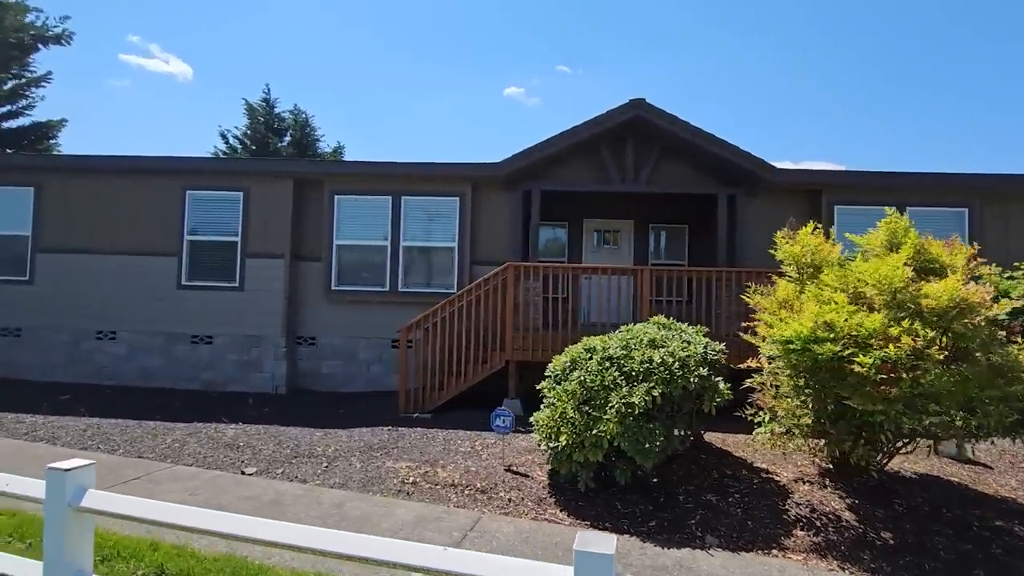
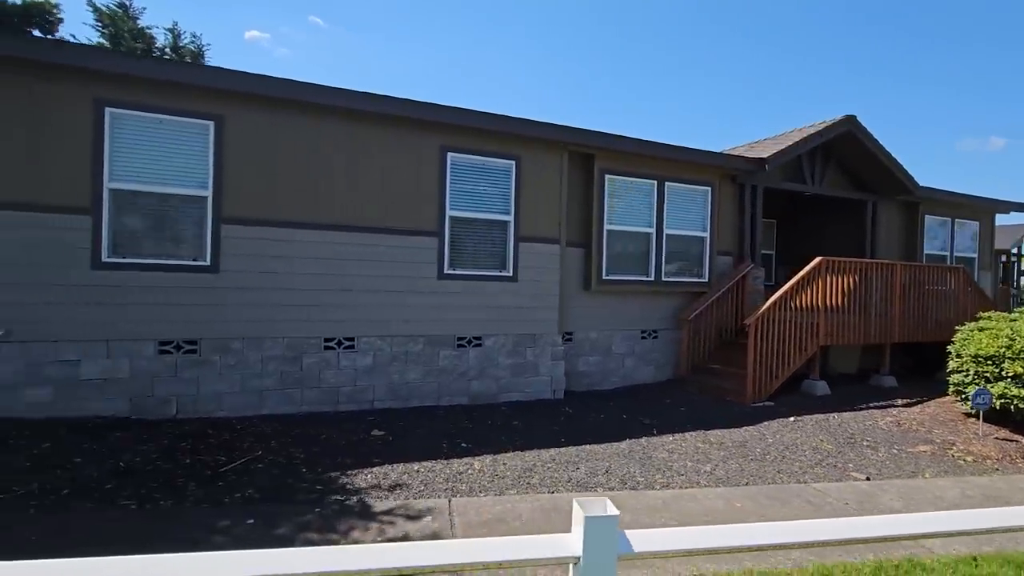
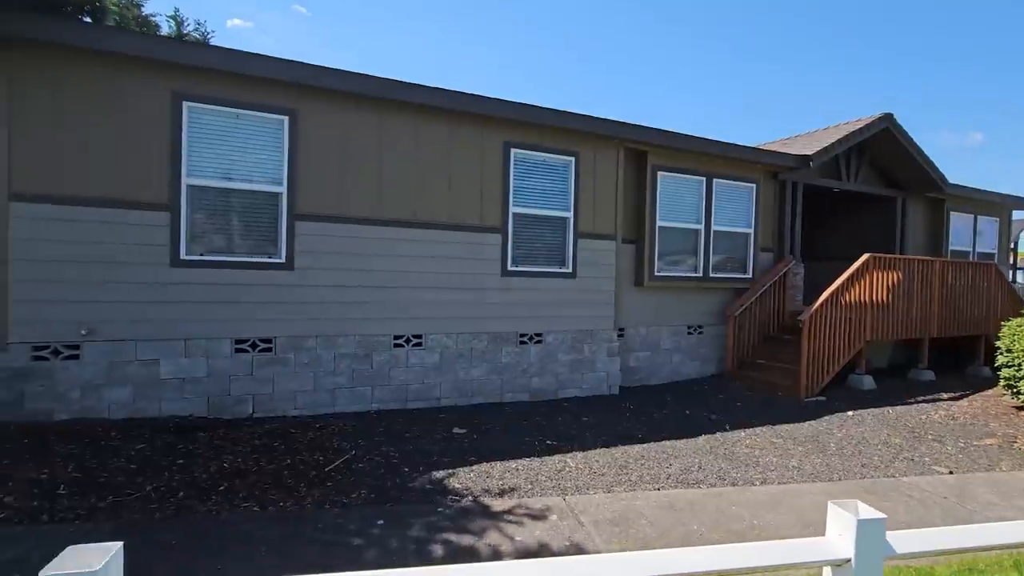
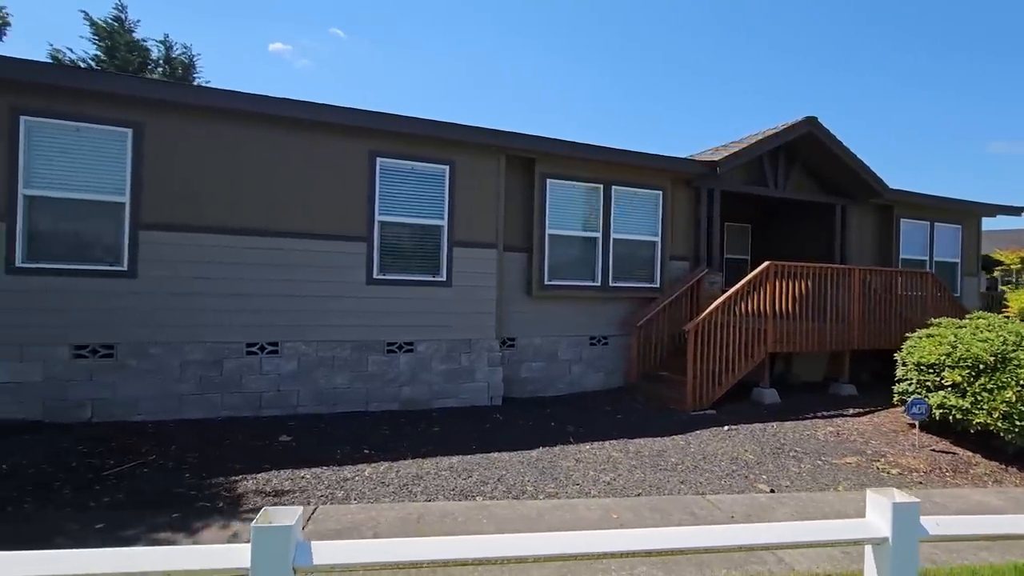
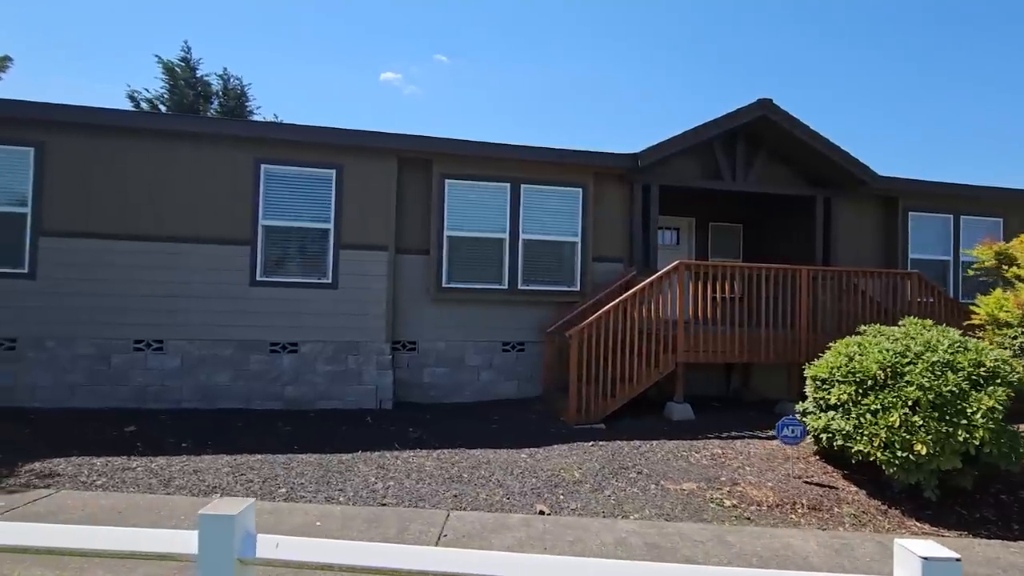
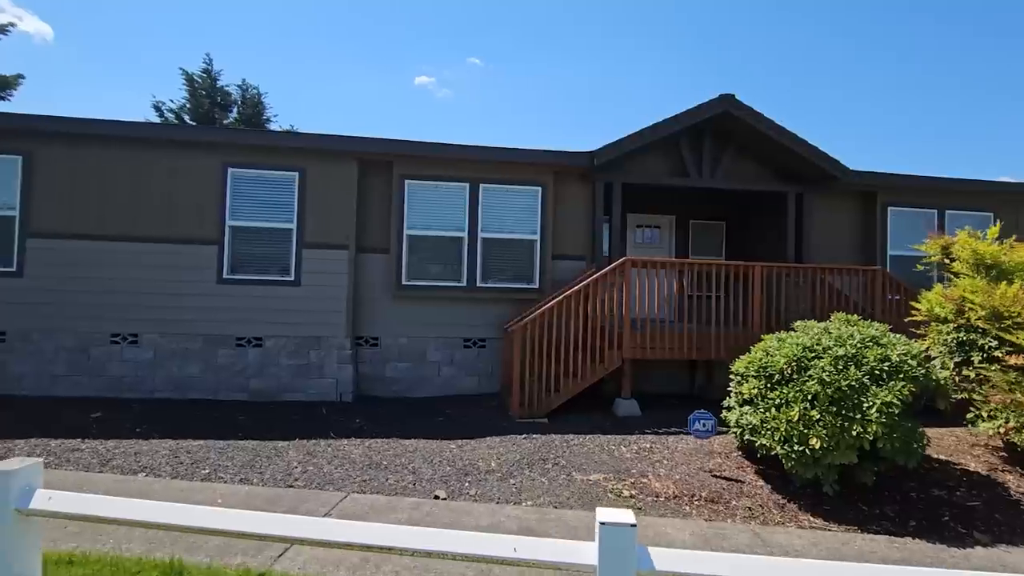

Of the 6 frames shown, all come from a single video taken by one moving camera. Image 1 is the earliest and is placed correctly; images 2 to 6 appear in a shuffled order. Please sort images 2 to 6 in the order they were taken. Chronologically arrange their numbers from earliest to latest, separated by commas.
6, 5, 4, 2, 3
